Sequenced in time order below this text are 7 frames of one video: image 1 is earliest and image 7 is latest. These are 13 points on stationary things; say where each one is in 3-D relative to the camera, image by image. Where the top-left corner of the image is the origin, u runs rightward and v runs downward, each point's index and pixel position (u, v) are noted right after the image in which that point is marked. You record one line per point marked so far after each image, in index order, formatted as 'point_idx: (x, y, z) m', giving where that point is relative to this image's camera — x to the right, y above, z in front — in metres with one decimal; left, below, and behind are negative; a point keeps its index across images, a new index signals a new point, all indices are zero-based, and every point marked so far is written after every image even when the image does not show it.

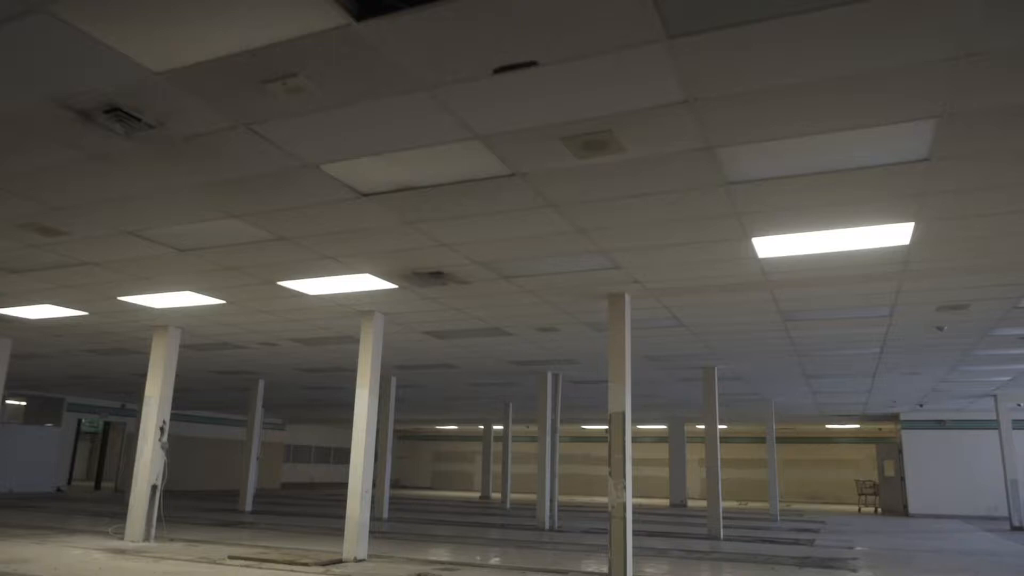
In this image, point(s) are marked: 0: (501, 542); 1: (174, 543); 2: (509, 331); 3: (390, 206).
0: (-0.3, -5.2, +15.7) m
1: (-5.2, -3.9, +11.9) m
2: (-0.1, -0.7, +12.0) m
3: (-1.0, +0.7, +6.5) m
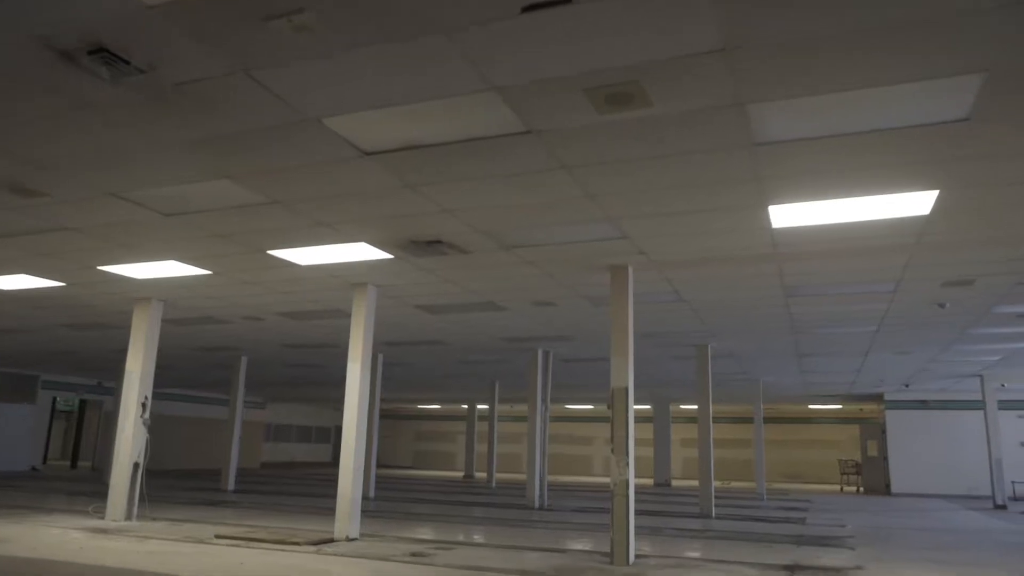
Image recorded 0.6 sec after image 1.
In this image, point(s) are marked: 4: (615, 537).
0: (-0.5, -4.7, +15.5) m
1: (-5.3, -3.5, +11.5) m
2: (-0.1, -0.3, +11.7) m
3: (-1.0, +1.0, +6.2) m
4: (+1.2, -2.8, +8.5) m
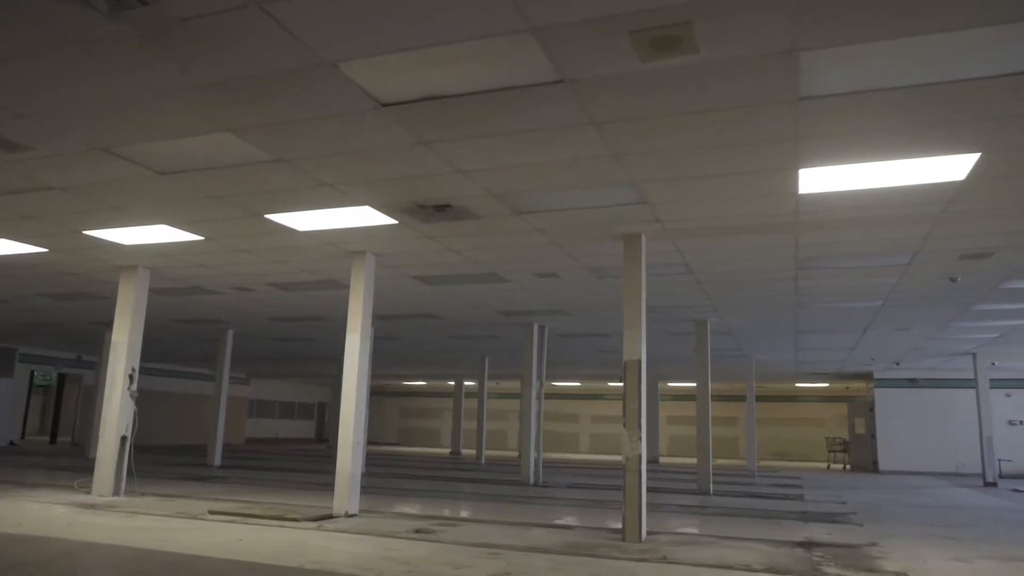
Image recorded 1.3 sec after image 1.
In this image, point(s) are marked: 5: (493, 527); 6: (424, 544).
0: (-0.6, -4.2, +15.3) m
1: (-5.3, -3.0, +11.1) m
2: (-0.1, +0.1, +11.4) m
3: (-0.8, +1.3, +5.8) m
4: (+1.2, -2.4, +8.3) m
5: (-0.2, -2.9, +9.2) m
6: (-0.9, -2.6, +7.6) m
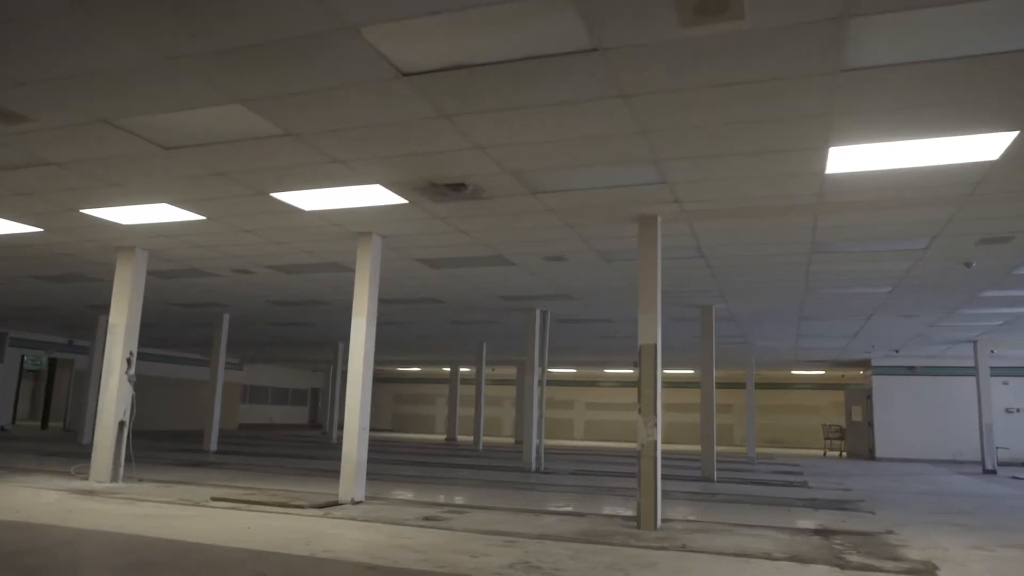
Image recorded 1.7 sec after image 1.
0: (-0.5, -3.9, +15.1) m
1: (-5.2, -2.8, +10.9) m
2: (0.0, +0.4, +11.2) m
3: (-0.6, +1.4, +5.5) m
4: (+1.4, -2.2, +8.1) m
5: (-0.1, -2.7, +9.0) m
6: (-0.7, -2.4, +7.5) m
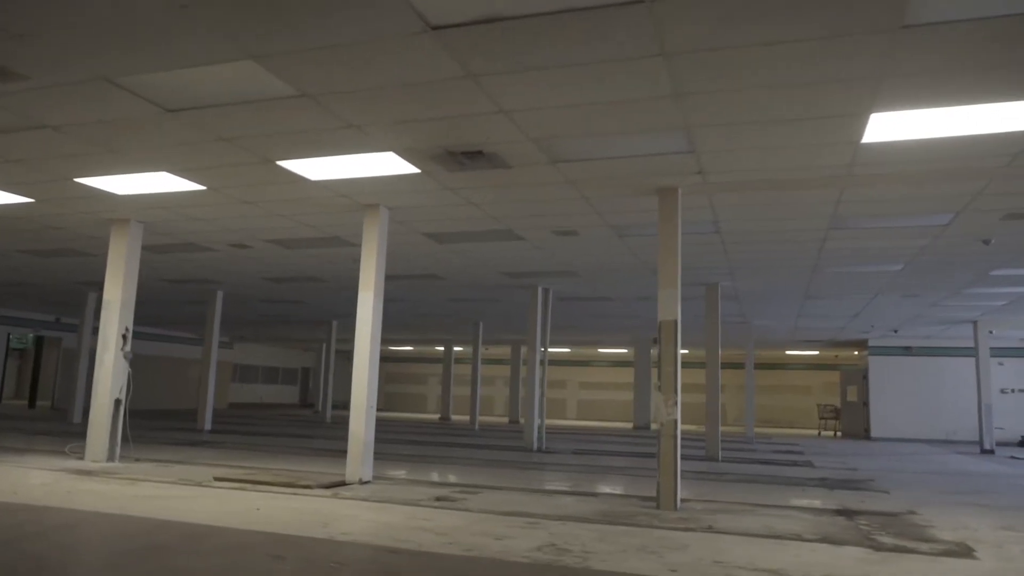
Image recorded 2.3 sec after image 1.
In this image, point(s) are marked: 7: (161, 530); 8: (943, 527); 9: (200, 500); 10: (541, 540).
0: (-0.5, -3.4, +14.9) m
1: (-5.1, -2.4, +10.6) m
2: (+0.1, +0.7, +10.9) m
3: (-0.4, +1.6, +5.2) m
4: (+1.5, -2.0, +7.9) m
5: (0.0, -2.4, +8.8) m
6: (-0.6, -2.1, +7.2) m
7: (-2.7, -1.9, +6.0) m
8: (+4.1, -2.3, +7.3) m
9: (-3.0, -2.1, +7.4) m
10: (+0.2, -1.9, +5.9) m
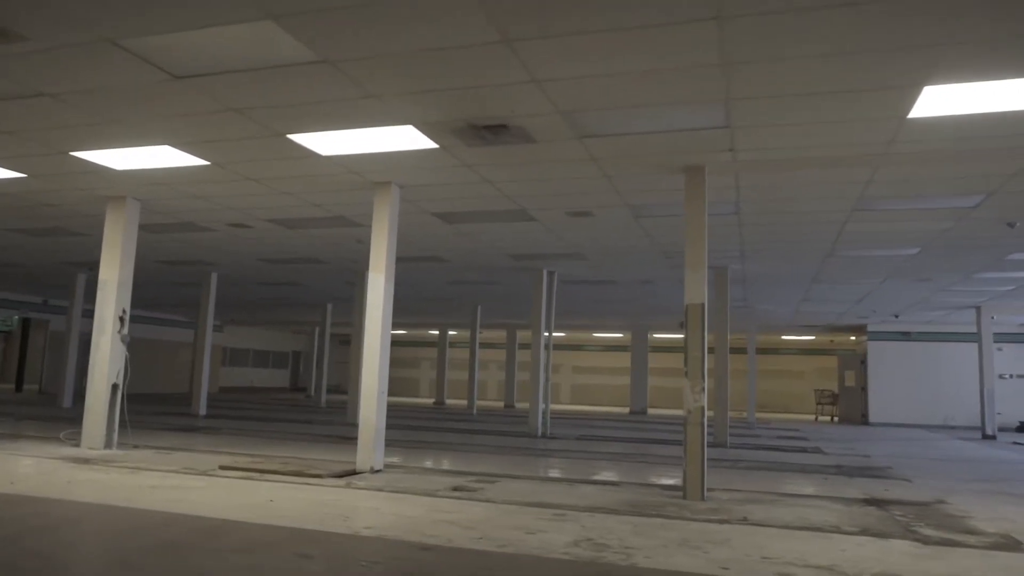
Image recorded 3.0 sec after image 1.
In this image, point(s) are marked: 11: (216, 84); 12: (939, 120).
0: (-0.4, -3.1, +14.7) m
1: (-4.9, -2.2, +10.2) m
2: (+0.3, +1.0, +10.5) m
3: (-0.1, +1.7, +4.8) m
4: (+1.8, -1.8, +7.6) m
5: (+0.2, -2.2, +8.5) m
6: (-0.3, -1.9, +6.9) m
7: (-2.5, -1.7, +5.6) m
8: (+4.3, -2.1, +7.0) m
9: (-2.8, -1.9, +7.1) m
10: (+0.5, -1.8, +5.6) m
11: (-2.4, +1.7, +6.2) m
12: (+3.6, +1.4, +6.4) m
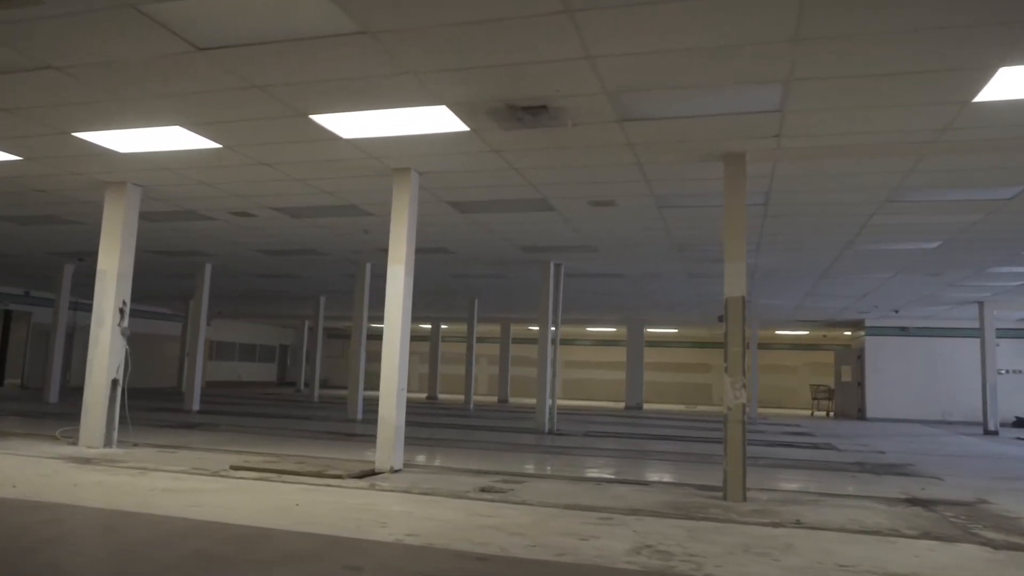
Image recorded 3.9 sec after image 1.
0: (-0.3, -2.9, +14.3) m
1: (-4.7, -2.0, +9.7) m
2: (+0.5, +1.1, +10.1) m
3: (+0.3, +1.8, +4.4) m
4: (+2.1, -1.7, +7.3) m
5: (+0.5, -2.1, +8.1) m
6: (0.0, -1.9, +6.5) m
7: (-2.1, -1.7, +5.2) m
8: (+4.6, -2.1, +6.8) m
9: (-2.5, -1.8, +6.7) m
10: (+0.8, -1.7, +5.3) m
11: (-2.1, +1.7, +5.8) m
12: (+3.9, +1.5, +6.1) m
